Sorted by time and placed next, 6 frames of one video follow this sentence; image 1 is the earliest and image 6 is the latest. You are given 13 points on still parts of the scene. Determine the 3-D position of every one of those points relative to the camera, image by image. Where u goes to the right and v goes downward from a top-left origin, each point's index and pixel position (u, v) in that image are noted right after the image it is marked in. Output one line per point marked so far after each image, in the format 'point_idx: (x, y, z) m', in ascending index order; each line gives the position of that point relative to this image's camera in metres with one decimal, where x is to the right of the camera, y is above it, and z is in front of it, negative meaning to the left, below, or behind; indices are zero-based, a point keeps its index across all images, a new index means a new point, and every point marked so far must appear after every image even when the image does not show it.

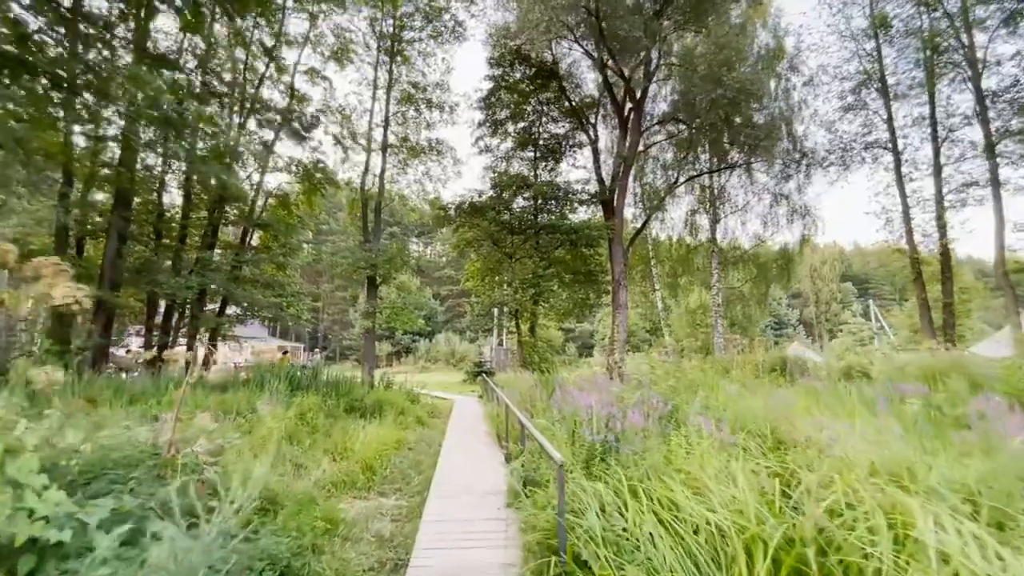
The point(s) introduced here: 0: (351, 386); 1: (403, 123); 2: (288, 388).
0: (-3.3, -2.0, +9.6) m
1: (-3.2, +4.8, +13.9) m
2: (-3.8, -1.7, +8.2) m
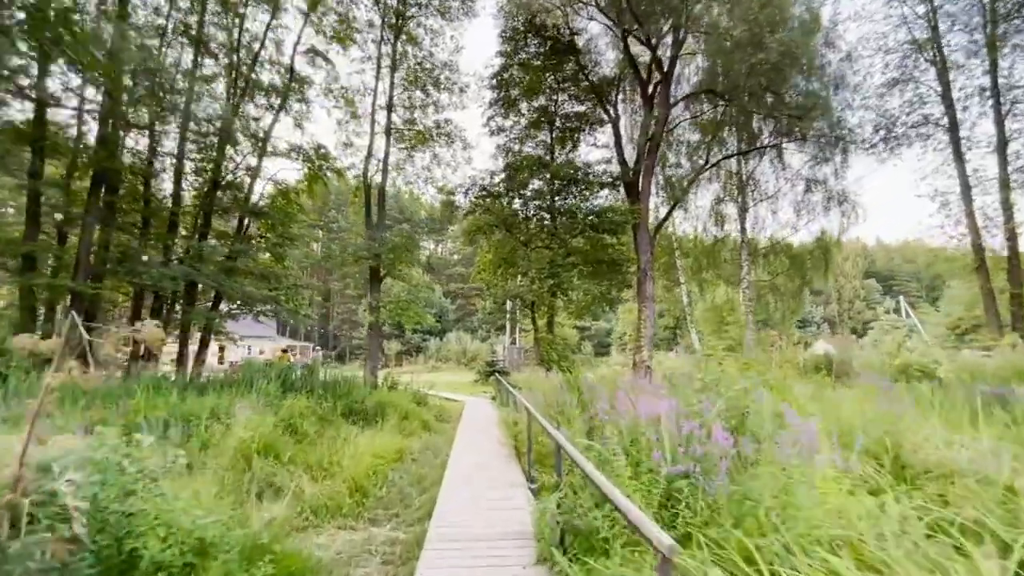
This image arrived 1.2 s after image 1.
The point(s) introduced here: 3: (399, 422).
0: (-3.0, -1.8, +8.7) m
1: (-2.8, +5.0, +13.0) m
2: (-3.6, -1.6, +7.3) m
3: (-1.9, -2.2, +7.8) m
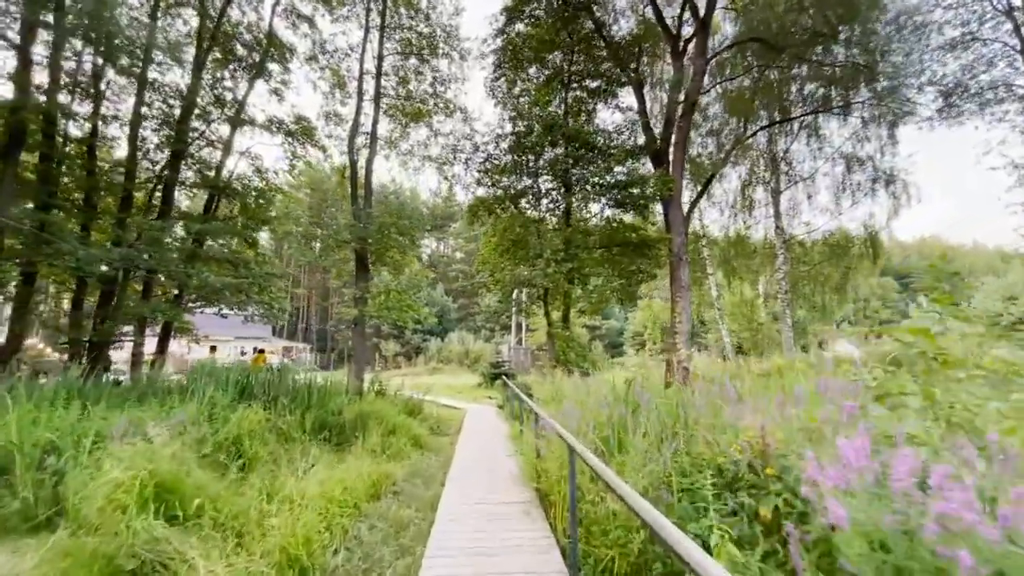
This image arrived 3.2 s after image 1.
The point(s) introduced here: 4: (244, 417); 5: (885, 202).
0: (-2.8, -1.6, +7.2) m
1: (-2.7, +5.2, +11.5) m
2: (-3.4, -1.3, +5.8) m
3: (-1.7, -2.0, +6.2) m
4: (-2.9, -1.4, +5.1) m
5: (+10.1, +2.3, +12.8) m
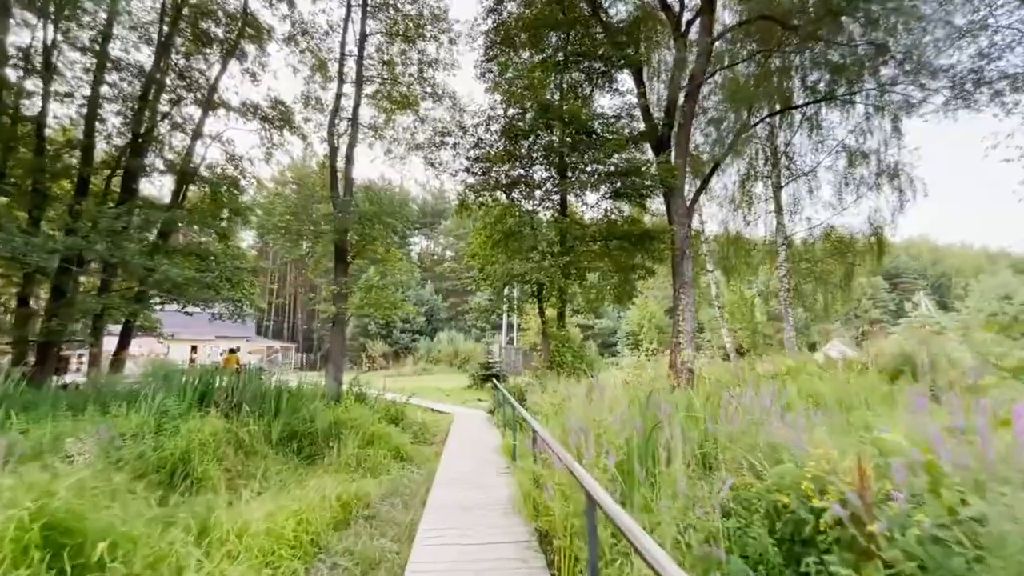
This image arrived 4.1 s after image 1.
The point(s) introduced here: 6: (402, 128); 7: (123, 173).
0: (-2.9, -1.5, +6.6) m
1: (-2.9, +5.3, +10.8) m
2: (-3.5, -1.3, +5.1) m
3: (-1.8, -1.9, +5.6) m
4: (-3.0, -1.3, +4.5) m
5: (+9.9, +2.4, +12.3) m
6: (-2.6, +3.7, +11.0) m
7: (-7.1, +2.1, +8.6) m
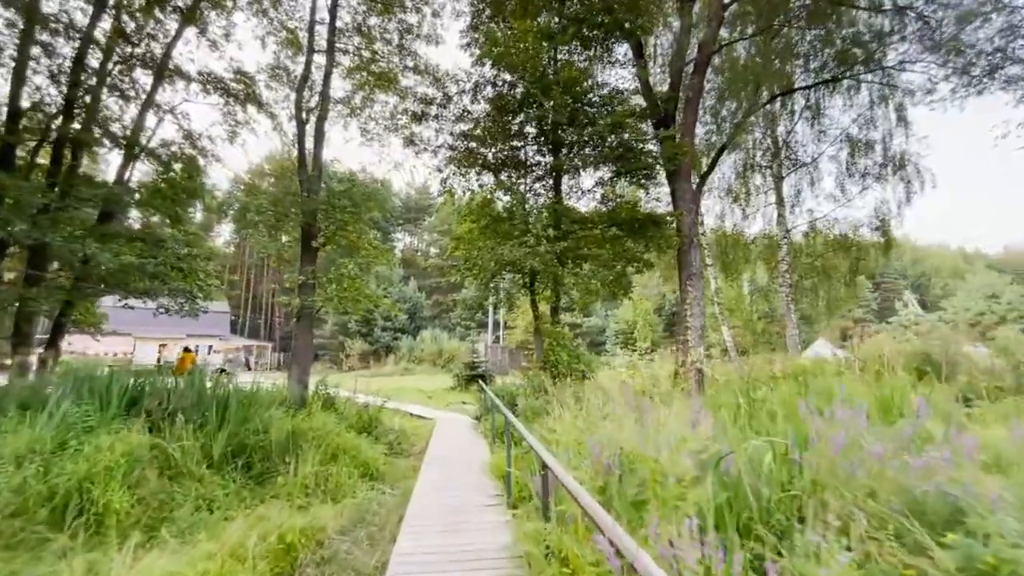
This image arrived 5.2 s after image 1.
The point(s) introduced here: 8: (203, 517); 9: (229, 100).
0: (-3.0, -1.4, +5.6) m
1: (-3.1, +5.4, +9.9) m
2: (-3.6, -1.1, +4.2) m
3: (-1.9, -1.8, +4.7) m
4: (-3.0, -1.2, +3.5) m
5: (+9.6, +2.5, +11.8) m
6: (-2.8, +3.8, +10.1) m
7: (-7.2, +2.2, +7.5) m
8: (-2.2, -1.6, +3.5) m
9: (-5.5, +3.7, +9.3) m
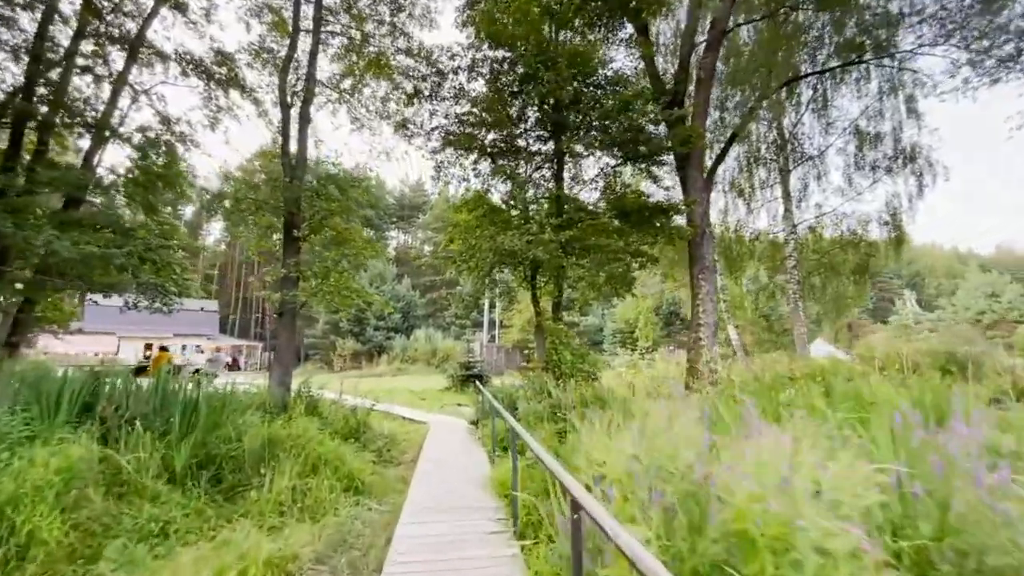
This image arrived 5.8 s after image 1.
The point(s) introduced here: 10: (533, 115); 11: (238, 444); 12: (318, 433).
0: (-3.0, -1.3, +5.1) m
1: (-3.1, +5.5, +9.4) m
2: (-3.6, -1.0, +3.6) m
3: (-1.9, -1.7, +4.2) m
4: (-3.0, -1.1, +3.0) m
5: (+9.5, +2.5, +11.4) m
6: (-2.8, +3.9, +9.6) m
7: (-7.2, +2.3, +7.0) m
8: (-2.2, -1.5, +3.0) m
9: (-5.6, +3.8, +8.7) m
10: (+0.3, +2.8, +7.3) m
11: (-2.6, -1.4, +4.4) m
12: (-2.1, -1.6, +5.3) m
